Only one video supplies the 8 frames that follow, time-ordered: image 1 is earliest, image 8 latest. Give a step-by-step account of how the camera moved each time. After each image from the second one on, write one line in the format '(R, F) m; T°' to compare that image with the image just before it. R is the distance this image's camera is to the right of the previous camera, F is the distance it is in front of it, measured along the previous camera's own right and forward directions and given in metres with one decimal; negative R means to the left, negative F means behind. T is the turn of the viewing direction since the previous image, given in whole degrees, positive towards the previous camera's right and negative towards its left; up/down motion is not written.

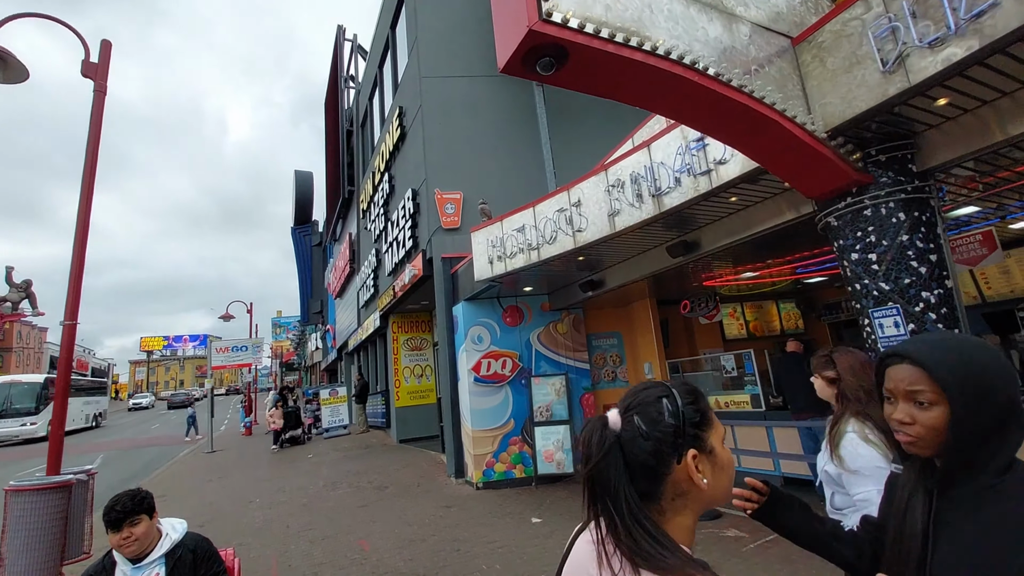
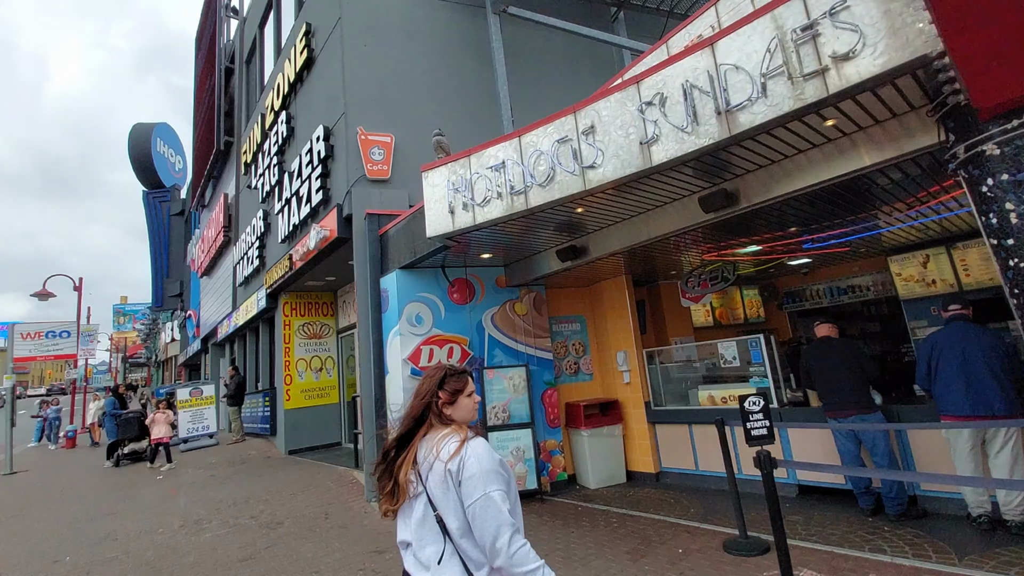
(-0.8, +1.9) m; +13°
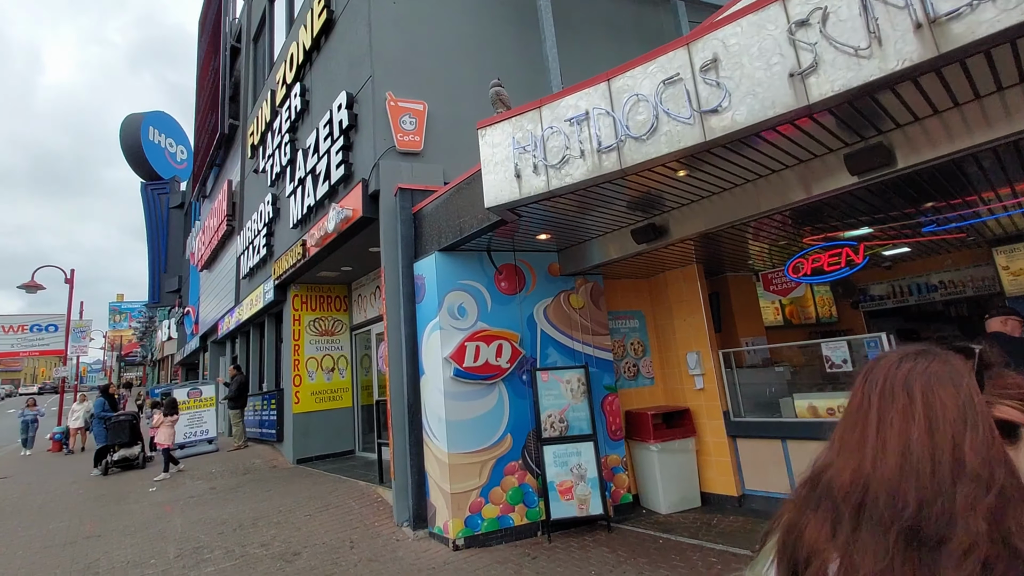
(-0.7, +1.0) m; 0°
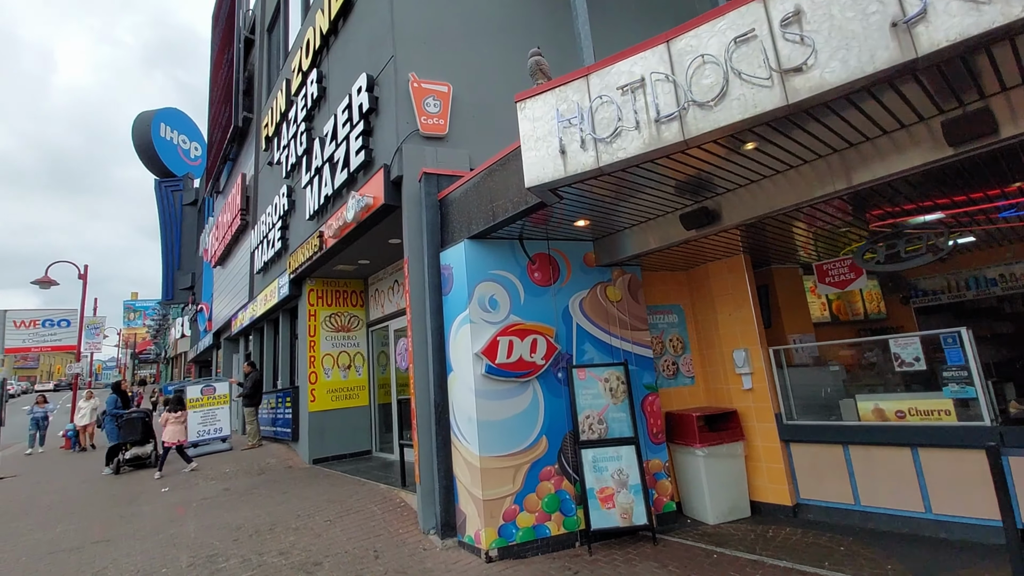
(-0.3, +0.4) m; -1°
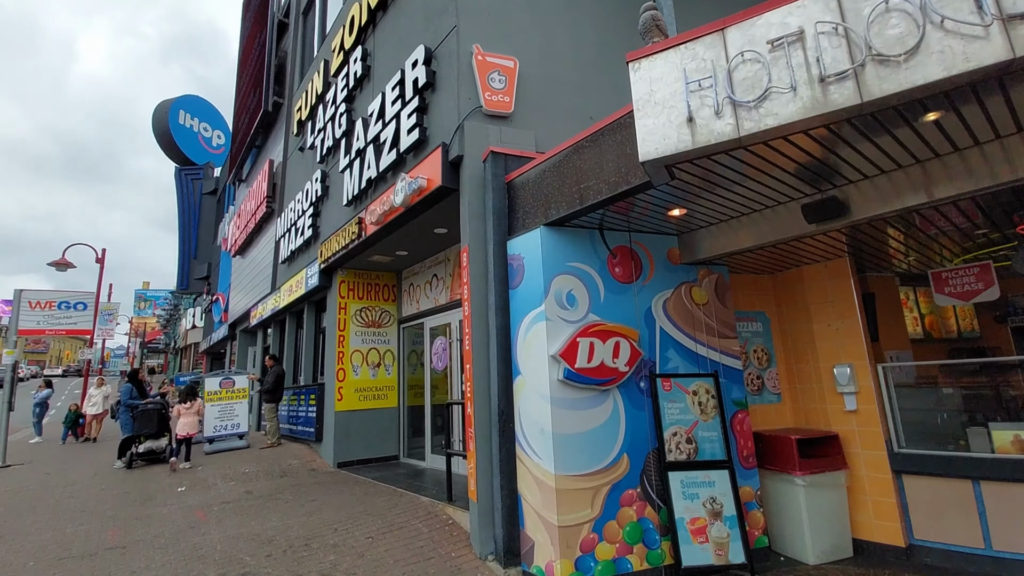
(-0.7, +0.6) m; -1°
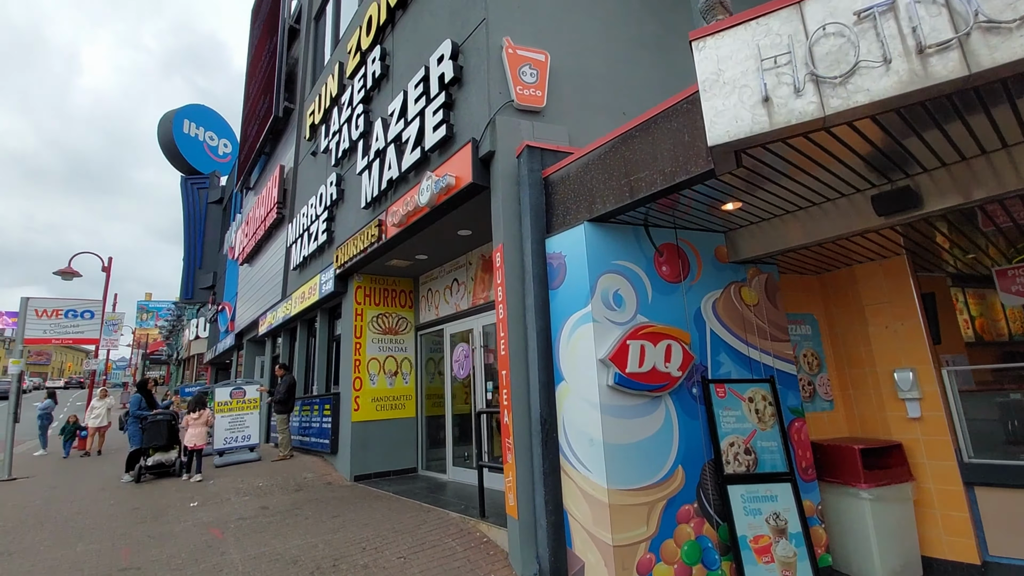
(-0.4, +0.3) m; 0°
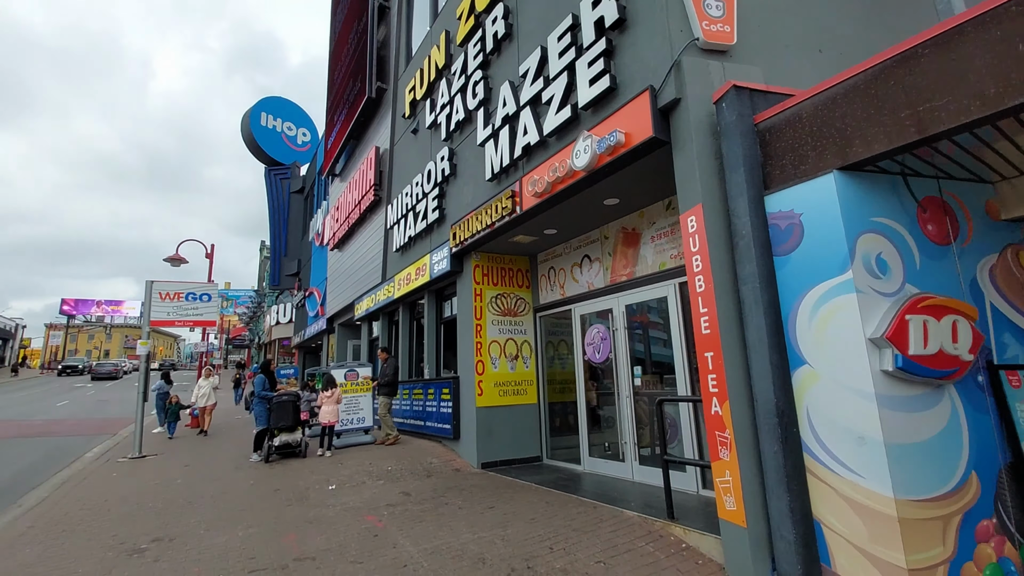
(-1.4, +0.6) m; -6°
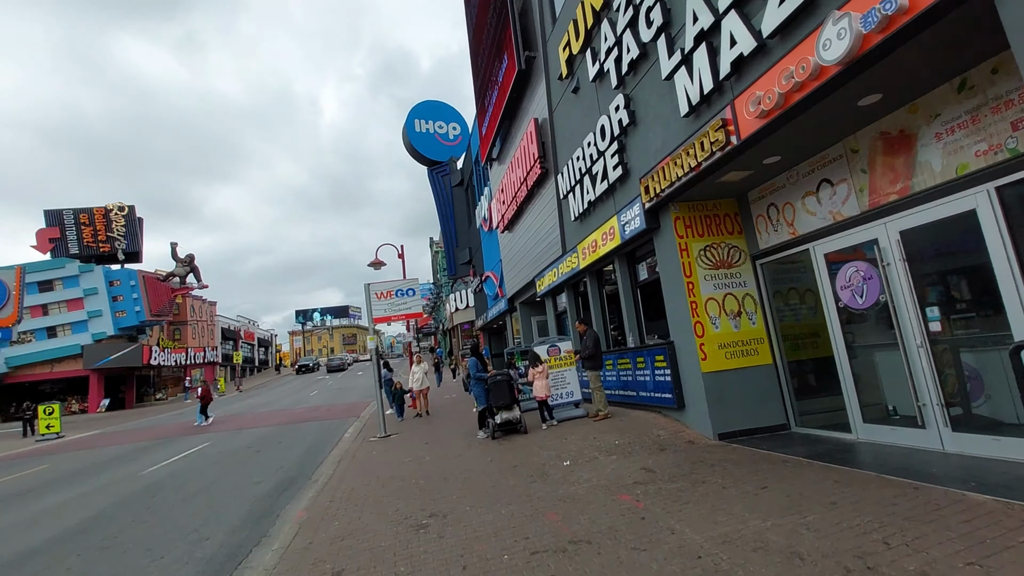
(-0.8, +0.4) m; -19°
